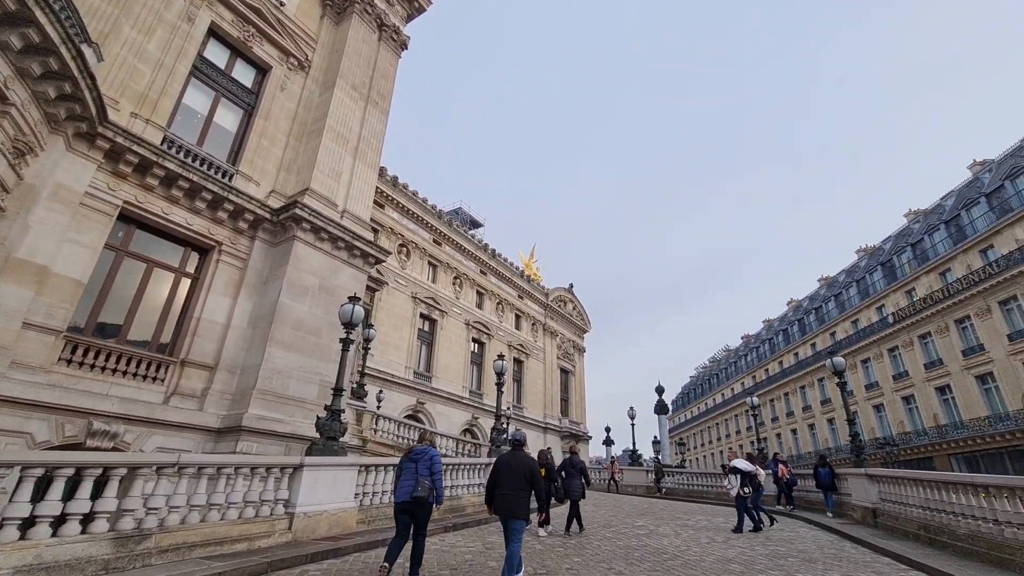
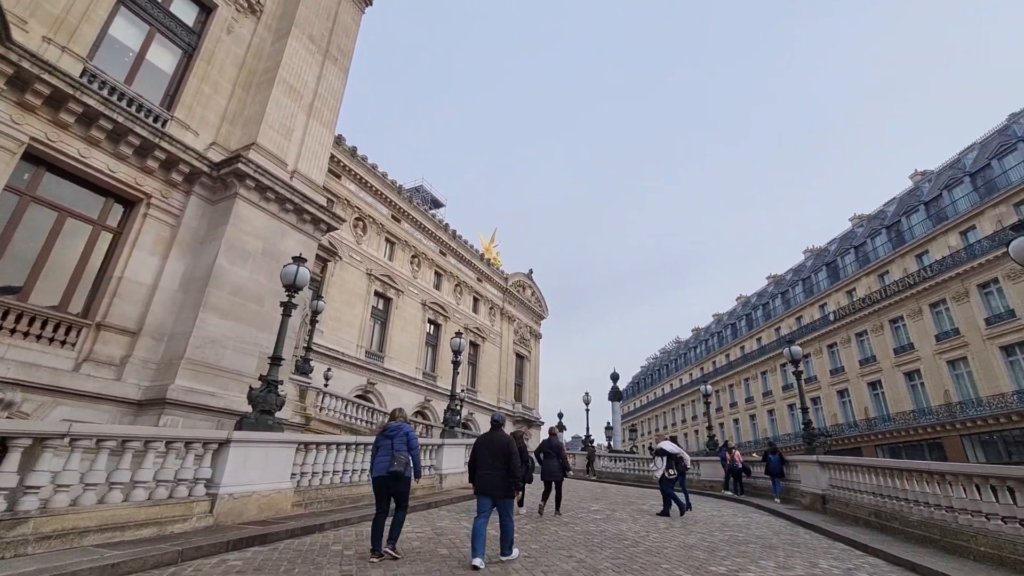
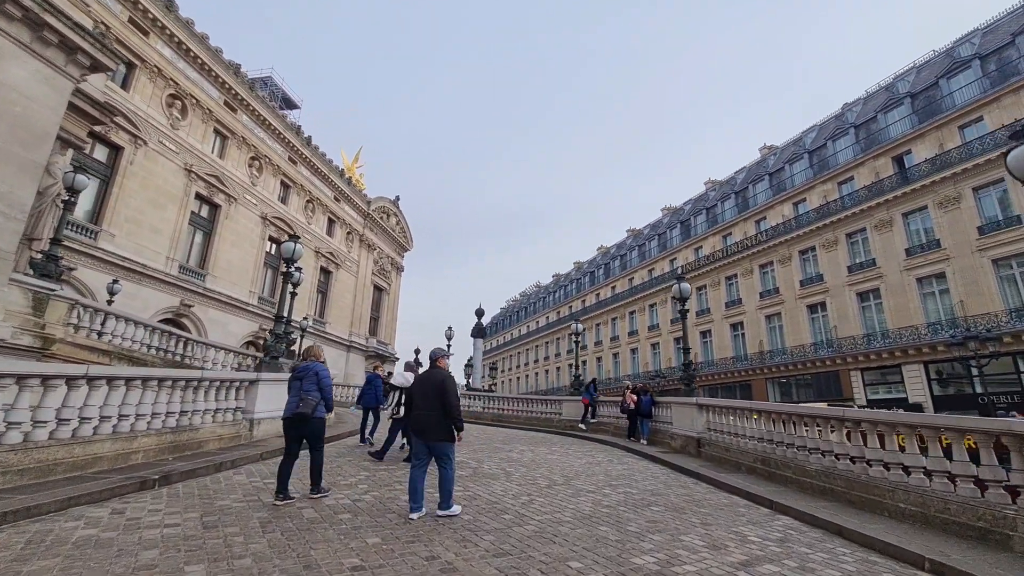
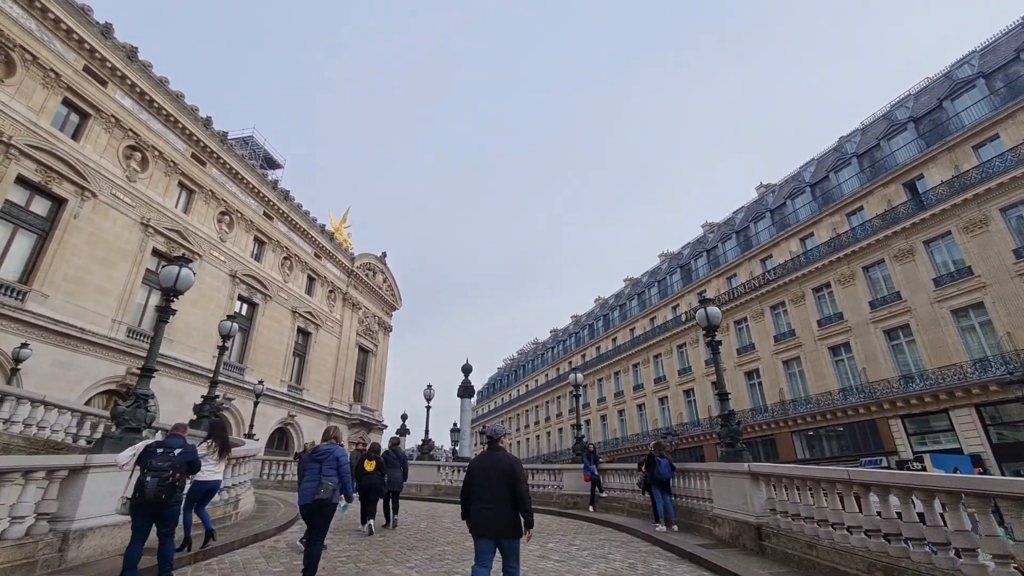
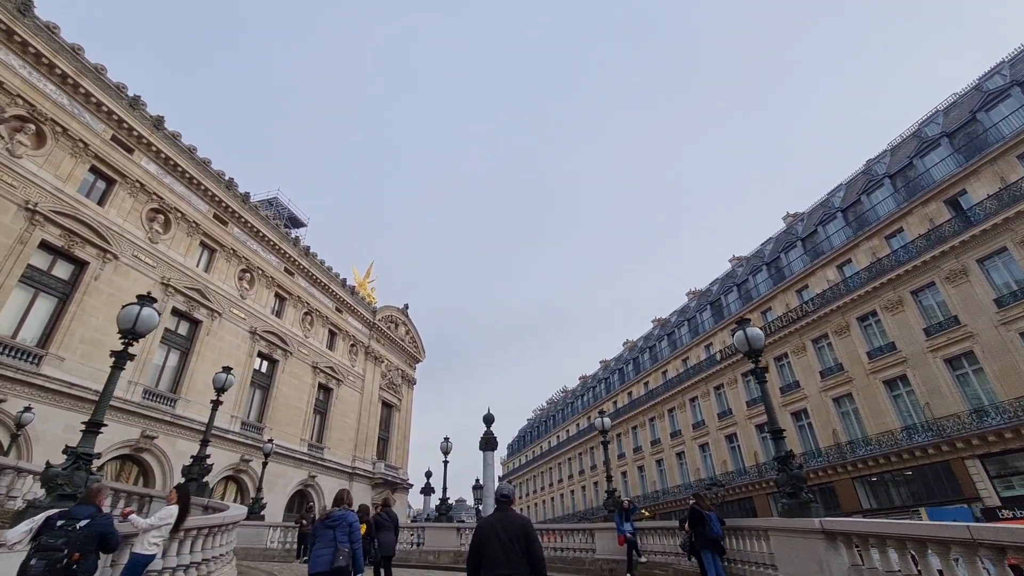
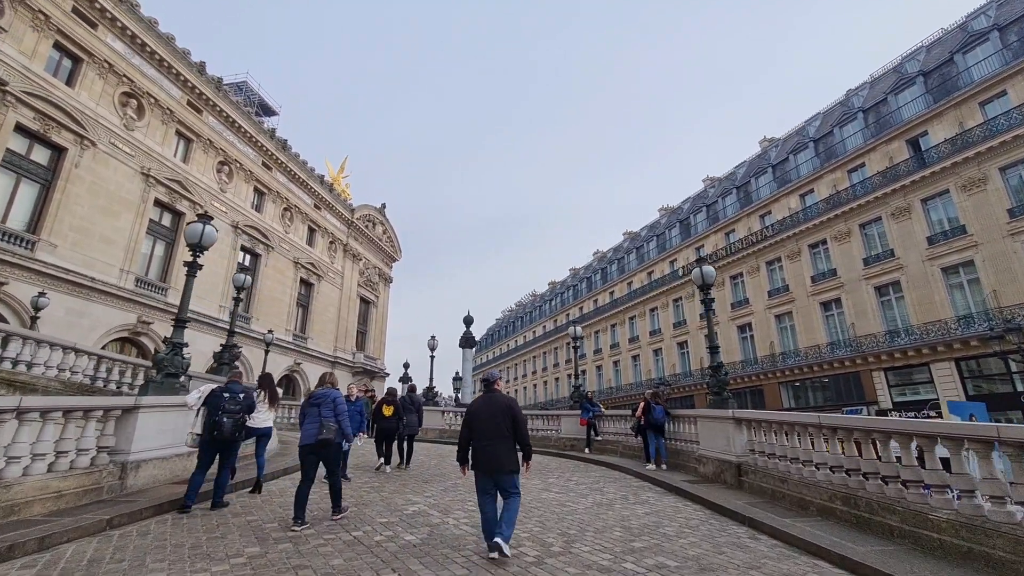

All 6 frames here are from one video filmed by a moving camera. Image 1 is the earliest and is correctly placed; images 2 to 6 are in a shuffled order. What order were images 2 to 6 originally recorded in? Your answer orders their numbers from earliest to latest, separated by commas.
2, 3, 6, 4, 5
